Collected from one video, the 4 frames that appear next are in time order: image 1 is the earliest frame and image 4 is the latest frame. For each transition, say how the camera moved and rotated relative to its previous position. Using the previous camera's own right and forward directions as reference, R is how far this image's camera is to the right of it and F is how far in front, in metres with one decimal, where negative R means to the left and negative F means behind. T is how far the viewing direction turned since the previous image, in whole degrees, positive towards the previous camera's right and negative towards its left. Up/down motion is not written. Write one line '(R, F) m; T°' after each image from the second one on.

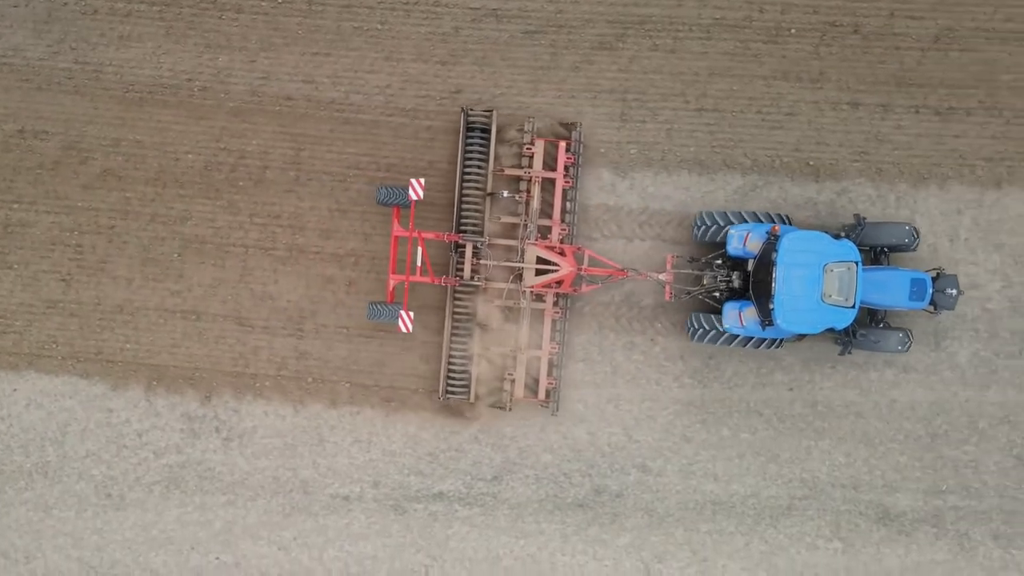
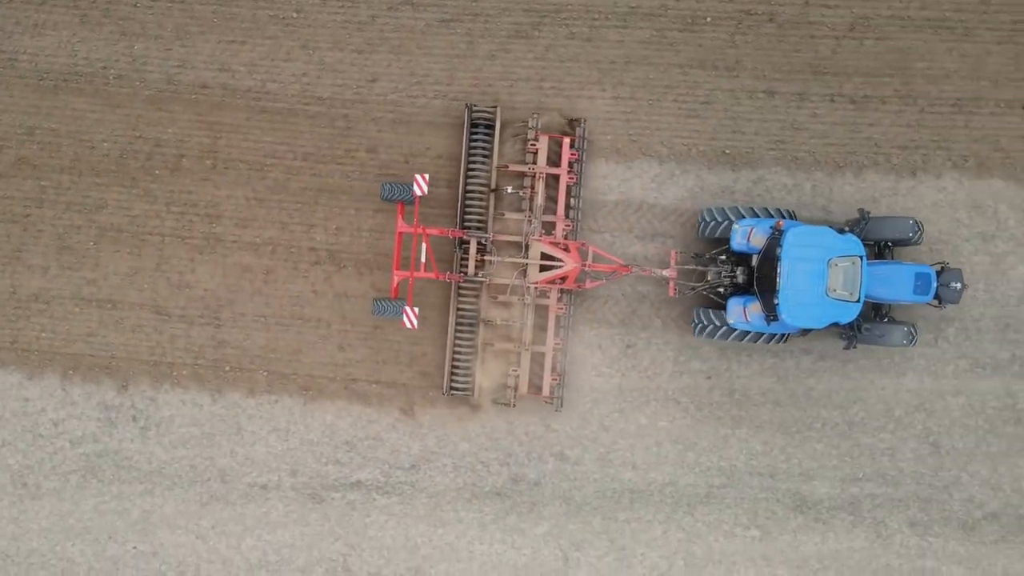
(+1.2, 0.0) m; 0°
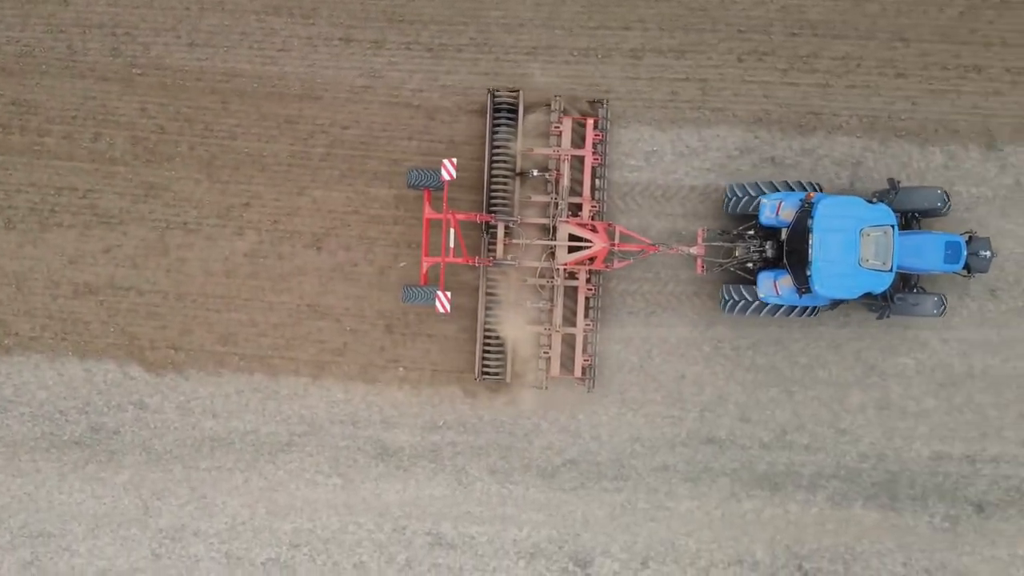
(+6.0, 0.0) m; +1°
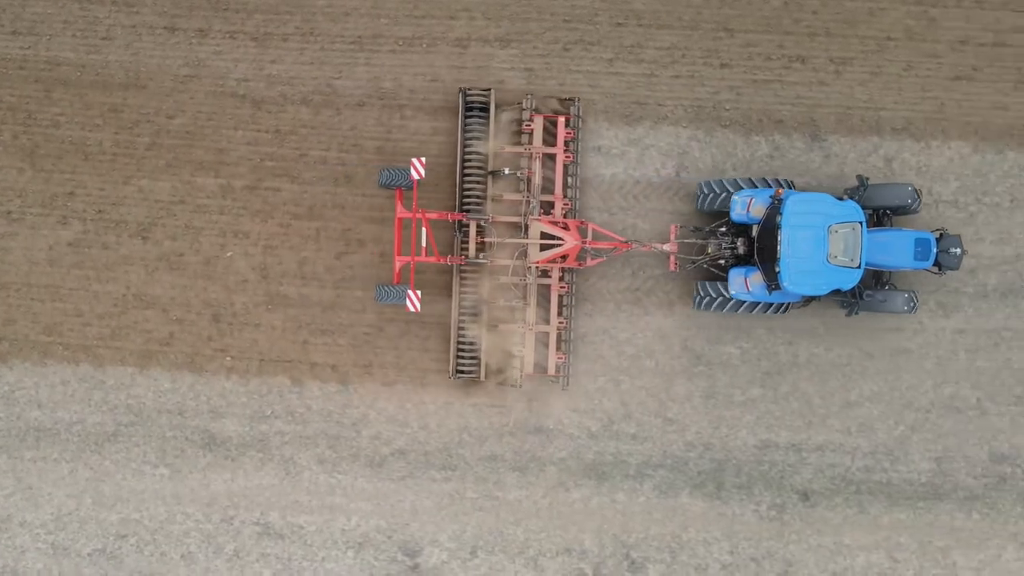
(+2.5, 0.0) m; 0°
